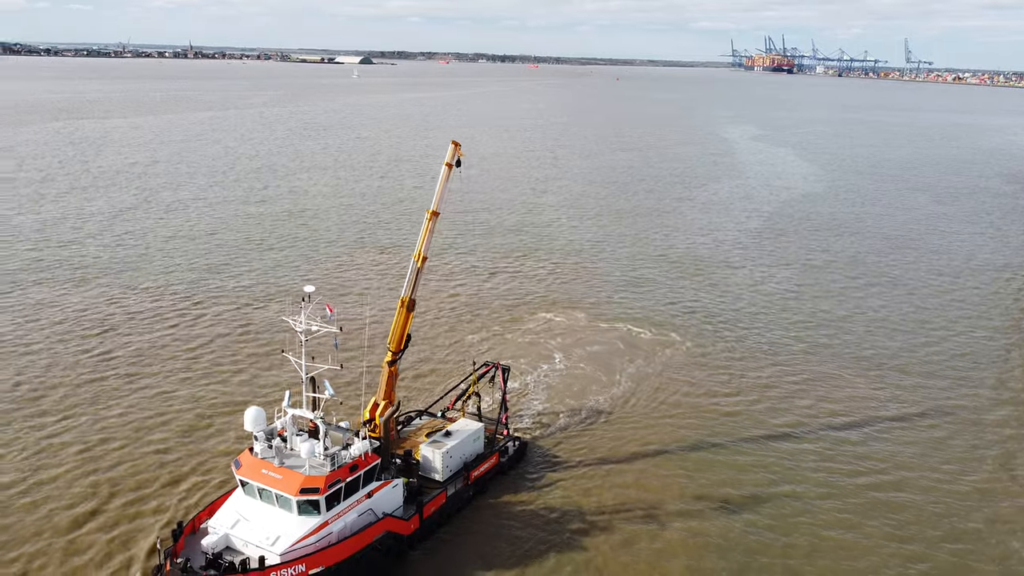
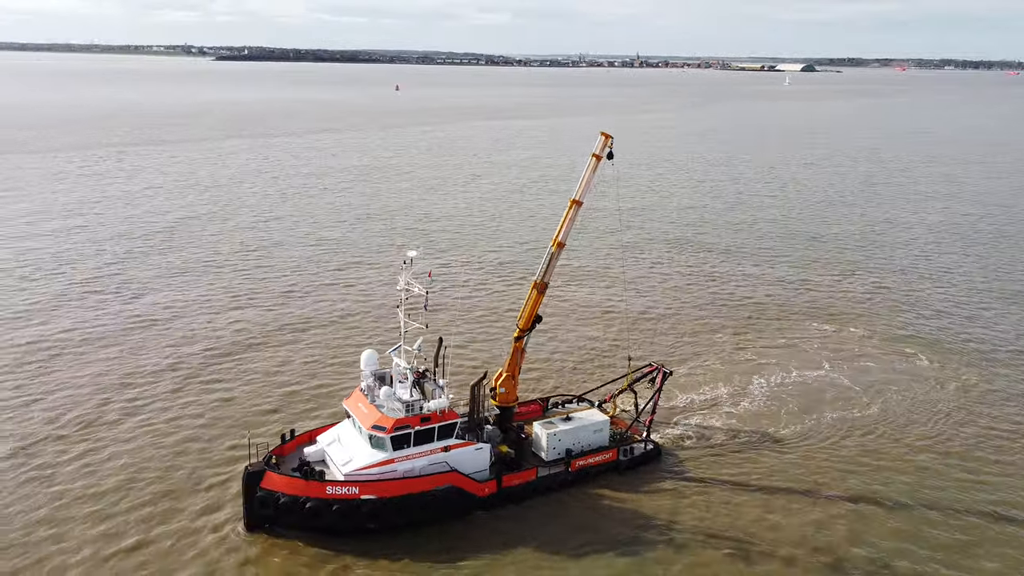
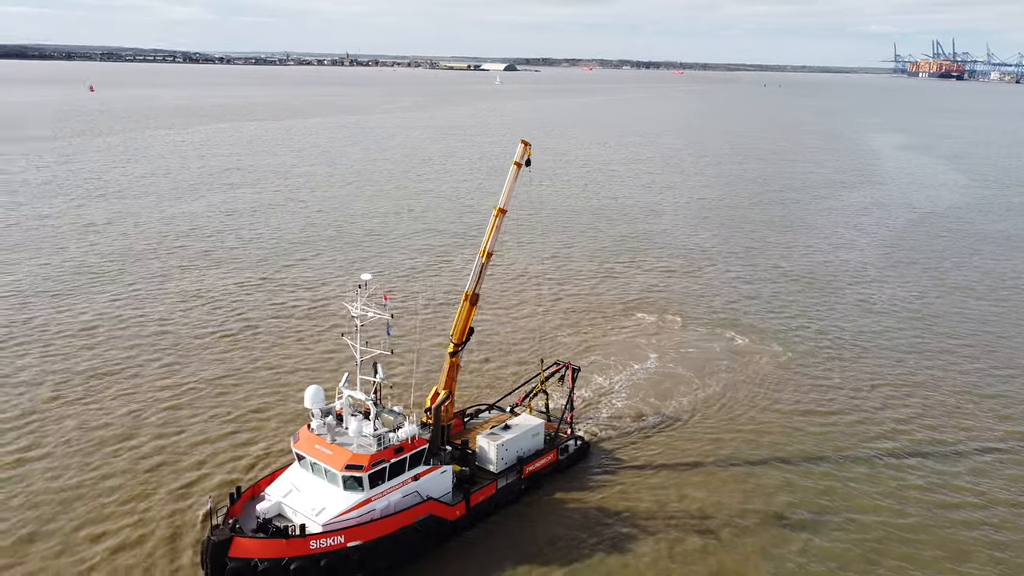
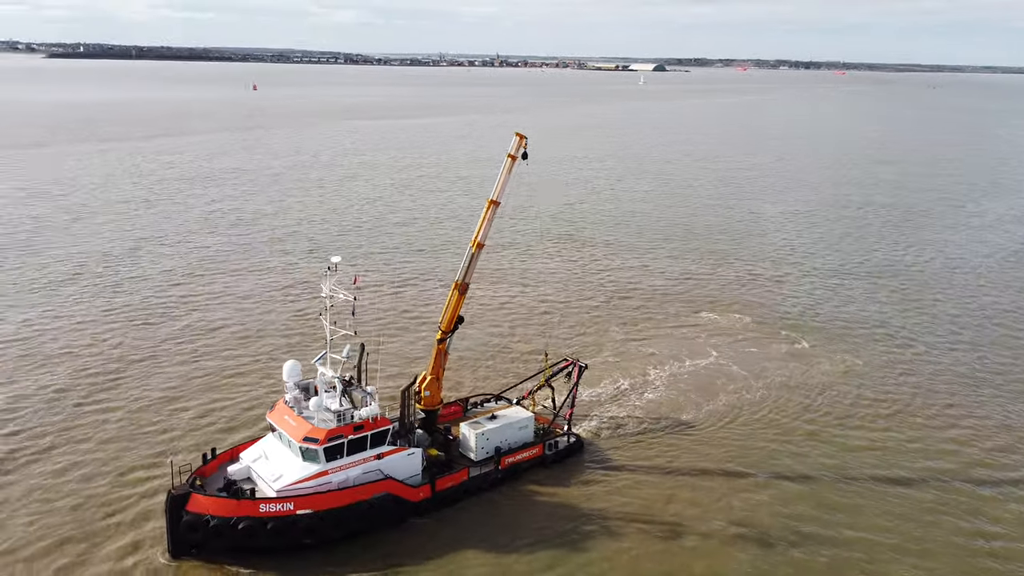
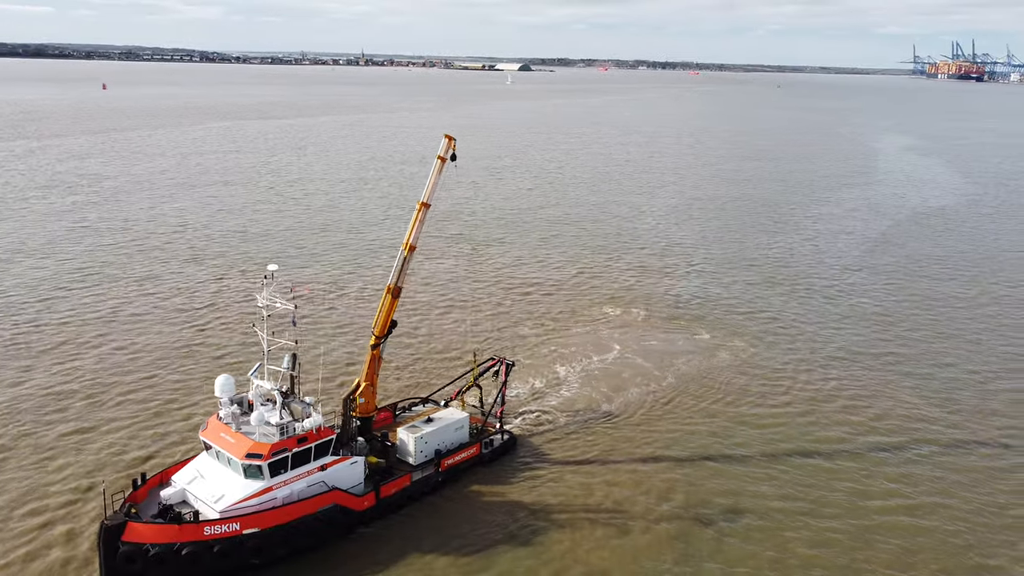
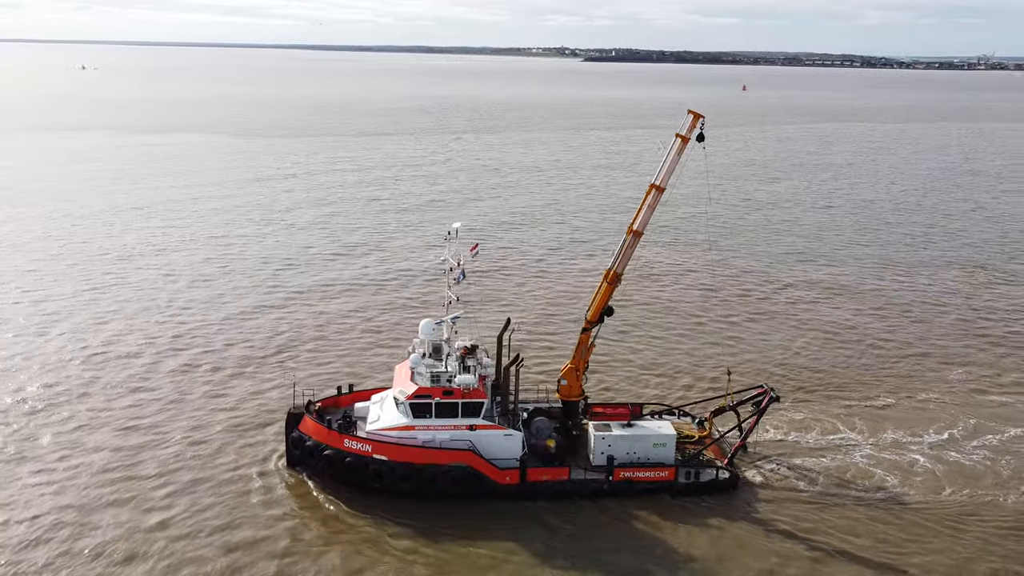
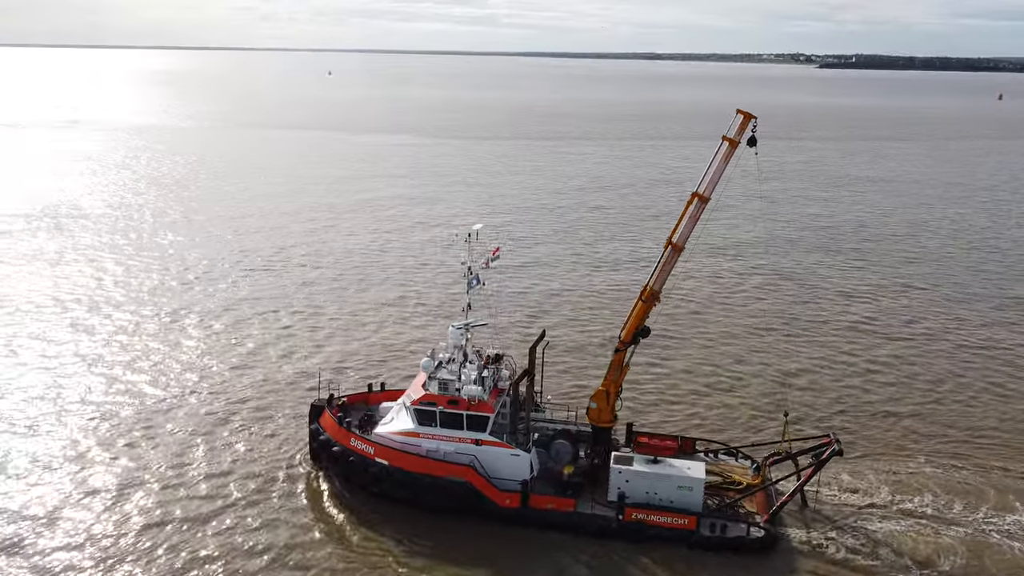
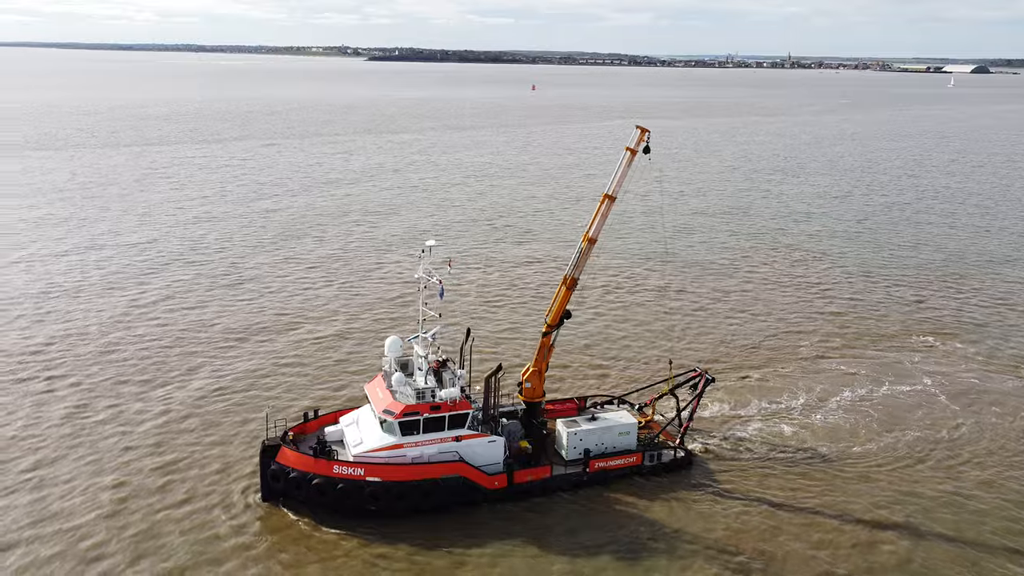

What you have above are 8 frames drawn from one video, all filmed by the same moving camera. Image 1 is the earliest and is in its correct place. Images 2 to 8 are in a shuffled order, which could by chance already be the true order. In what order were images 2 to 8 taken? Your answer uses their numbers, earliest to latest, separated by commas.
3, 5, 4, 2, 8, 6, 7
